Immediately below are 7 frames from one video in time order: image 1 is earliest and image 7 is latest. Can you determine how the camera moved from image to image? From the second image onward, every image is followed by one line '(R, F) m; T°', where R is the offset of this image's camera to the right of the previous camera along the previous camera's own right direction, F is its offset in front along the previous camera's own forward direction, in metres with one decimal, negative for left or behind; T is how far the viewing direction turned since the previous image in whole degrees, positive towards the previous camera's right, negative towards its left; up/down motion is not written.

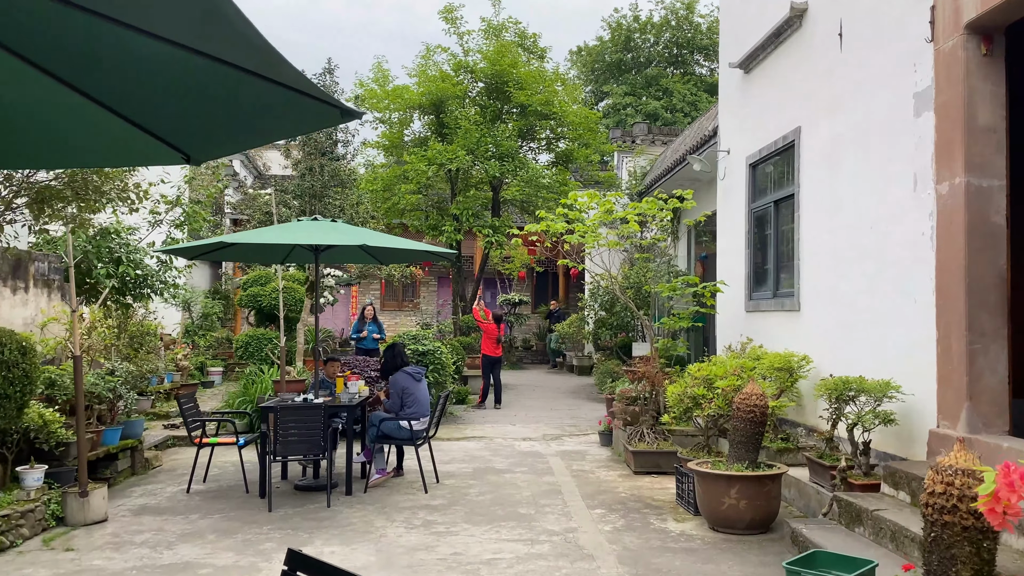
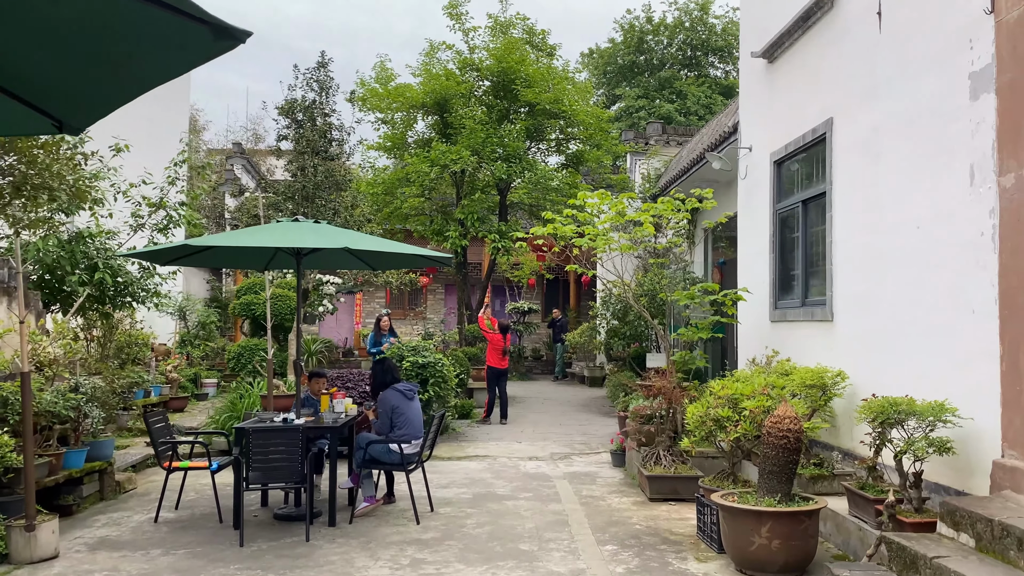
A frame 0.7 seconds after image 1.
(+0.1, +0.5) m; -1°
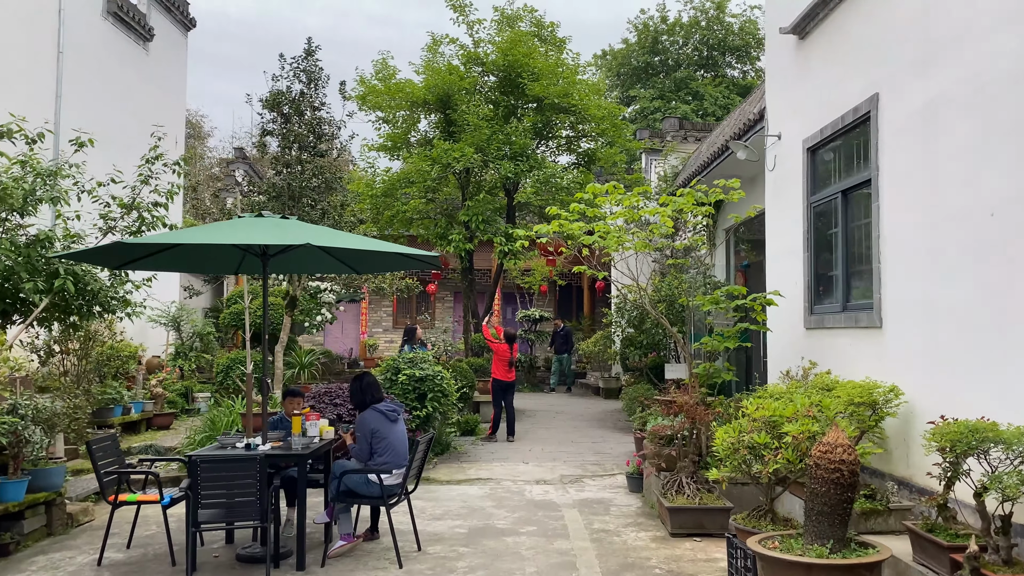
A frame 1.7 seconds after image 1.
(+0.1, +0.7) m; -1°
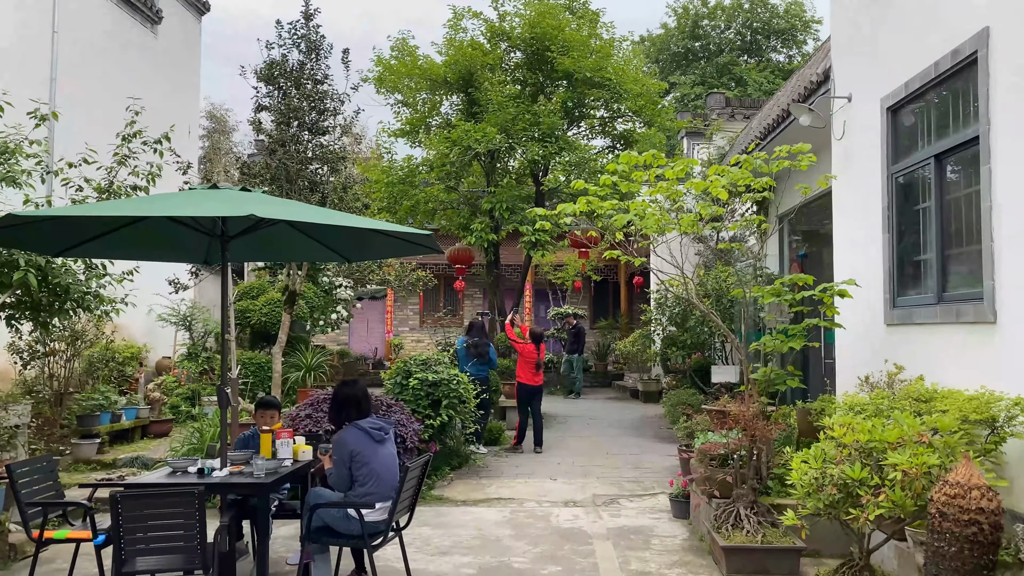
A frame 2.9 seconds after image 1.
(+0.1, +0.9) m; -3°
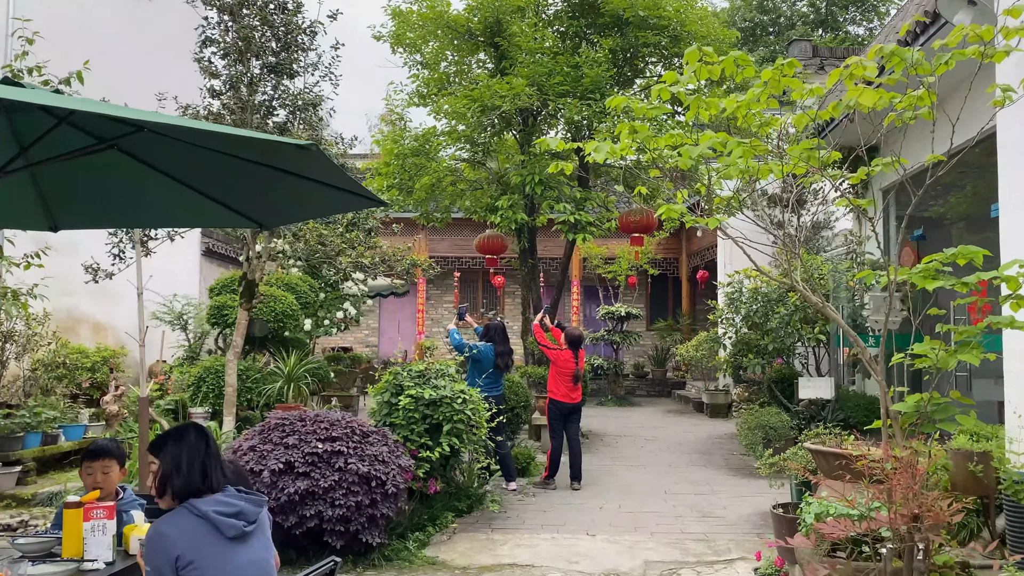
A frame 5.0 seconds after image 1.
(+0.2, +1.7) m; -4°
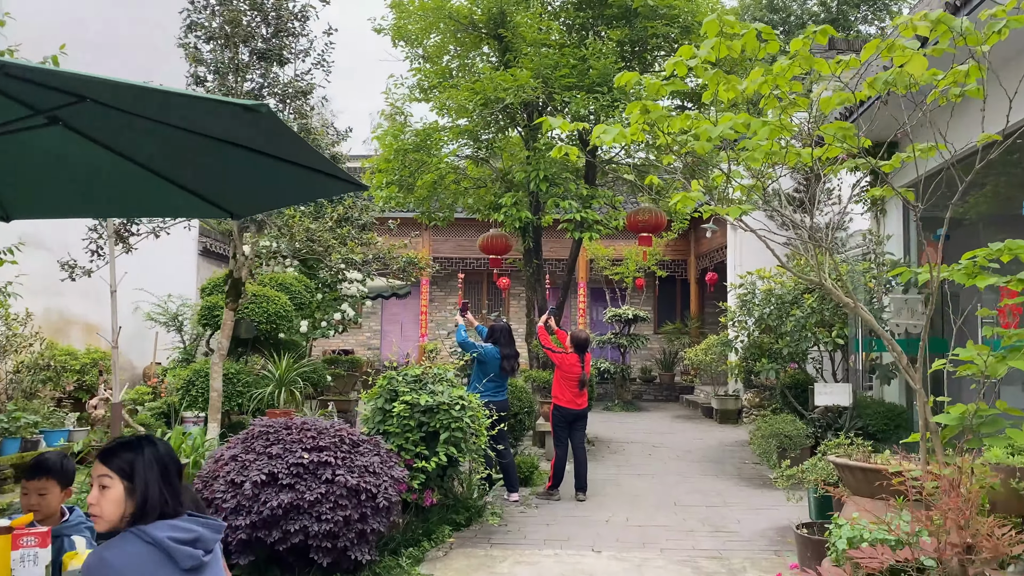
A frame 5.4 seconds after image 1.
(0.0, +0.3) m; 0°
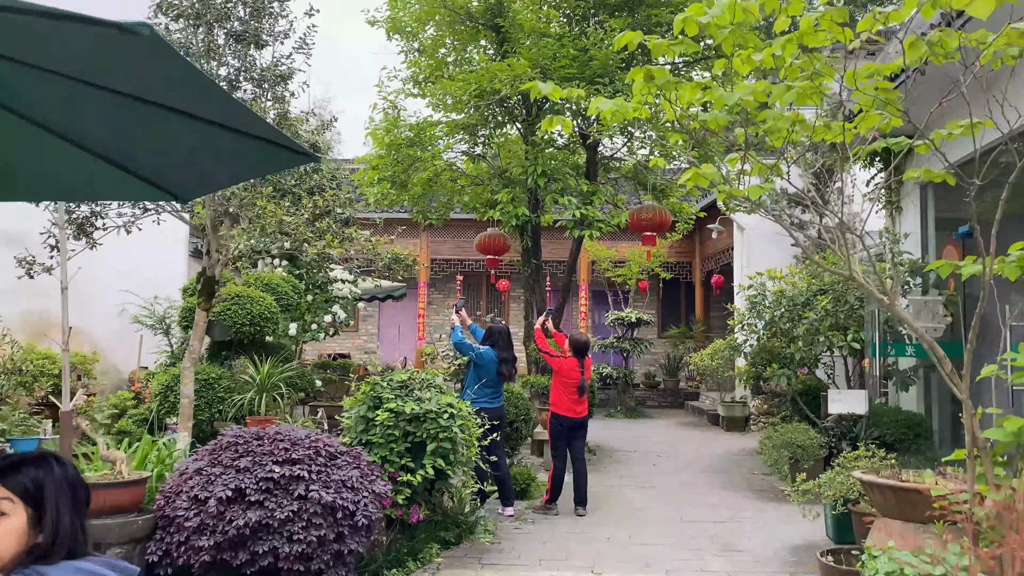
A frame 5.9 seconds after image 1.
(+0.1, +0.4) m; 0°
